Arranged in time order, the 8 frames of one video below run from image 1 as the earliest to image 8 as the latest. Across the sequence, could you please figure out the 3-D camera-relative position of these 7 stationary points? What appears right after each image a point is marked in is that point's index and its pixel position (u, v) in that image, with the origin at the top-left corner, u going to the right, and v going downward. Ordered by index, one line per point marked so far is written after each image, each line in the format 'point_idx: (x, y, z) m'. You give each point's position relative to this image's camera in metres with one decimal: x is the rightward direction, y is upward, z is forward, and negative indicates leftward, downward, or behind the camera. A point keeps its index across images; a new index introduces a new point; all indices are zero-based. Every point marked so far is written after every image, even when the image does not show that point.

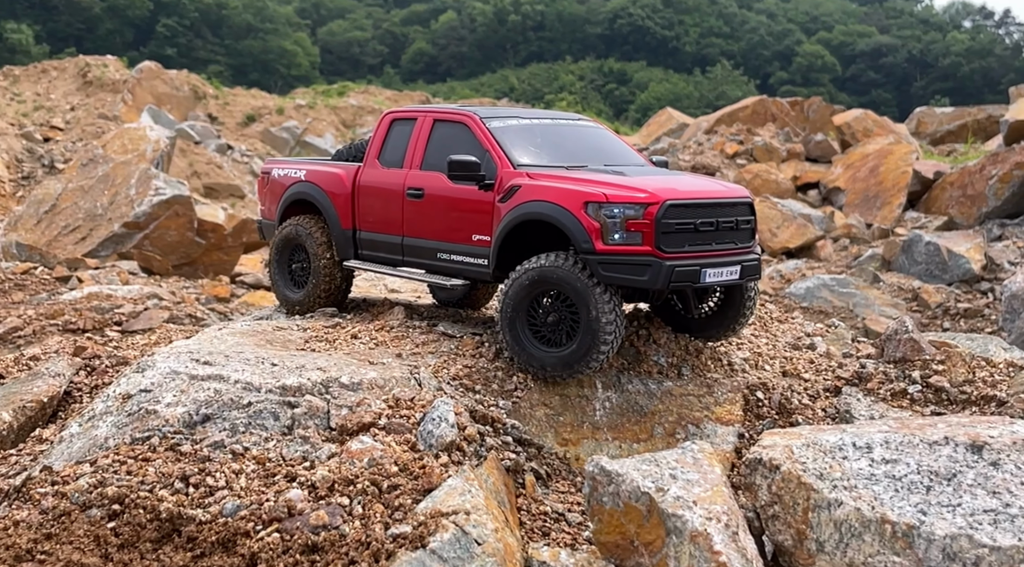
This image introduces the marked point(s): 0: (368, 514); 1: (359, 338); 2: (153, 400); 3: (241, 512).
0: (-0.6, -1.0, +3.5) m
1: (-1.0, -0.4, +5.6) m
2: (-1.9, -0.6, +4.6) m
3: (-1.2, -1.0, +3.7) m
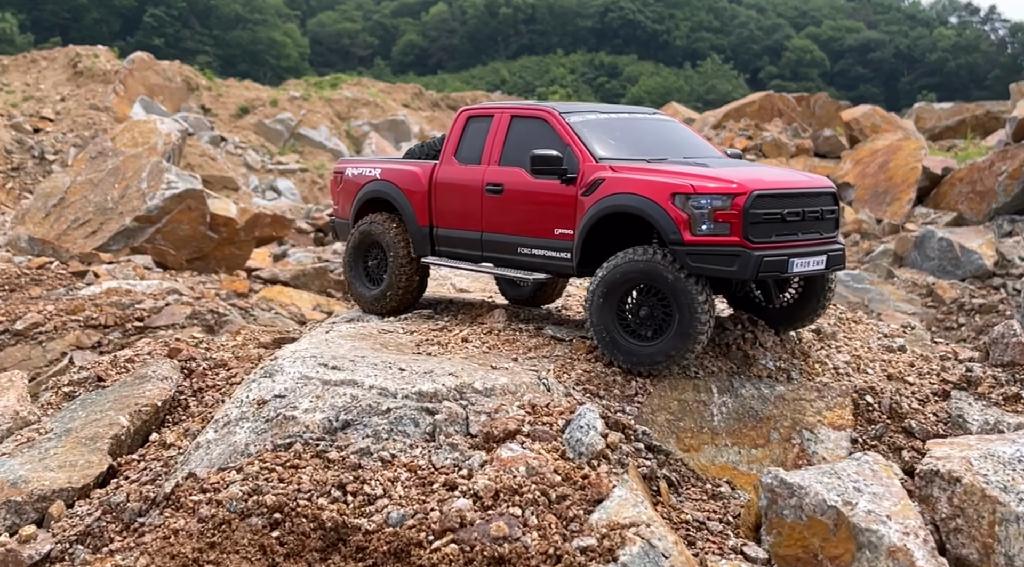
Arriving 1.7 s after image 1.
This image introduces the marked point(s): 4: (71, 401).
0: (+0.1, -1.0, +3.5) m
1: (-0.3, -0.4, +5.6) m
2: (-1.2, -0.7, +4.5) m
3: (-0.5, -1.0, +3.7) m
4: (-3.1, -0.9, +5.9) m
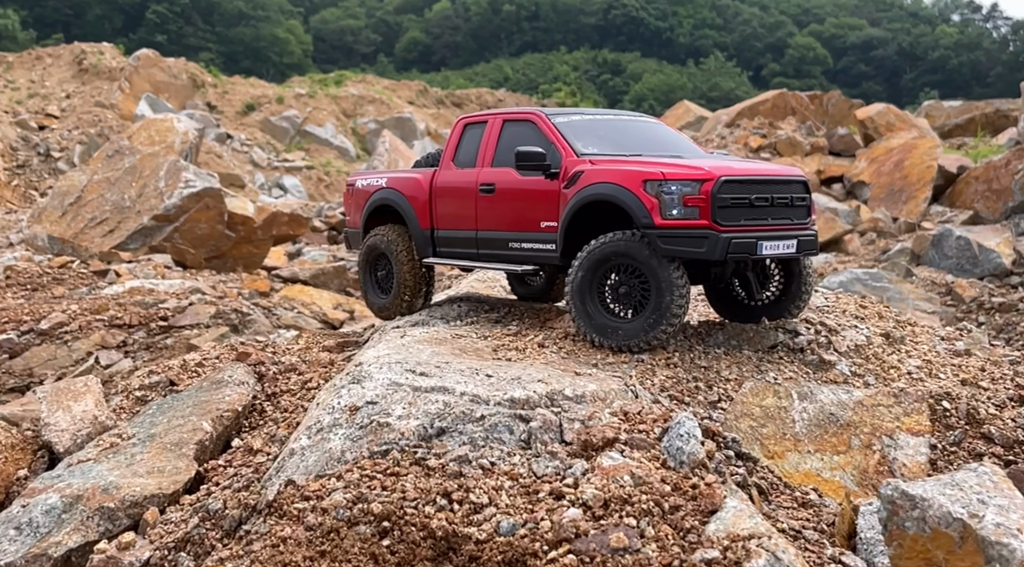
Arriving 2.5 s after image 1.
0: (+0.6, -1.1, +3.5) m
1: (+0.3, -0.4, +5.6) m
2: (-0.7, -0.7, +4.5) m
3: (0.0, -1.1, +3.7) m
4: (-2.6, -0.9, +5.9) m
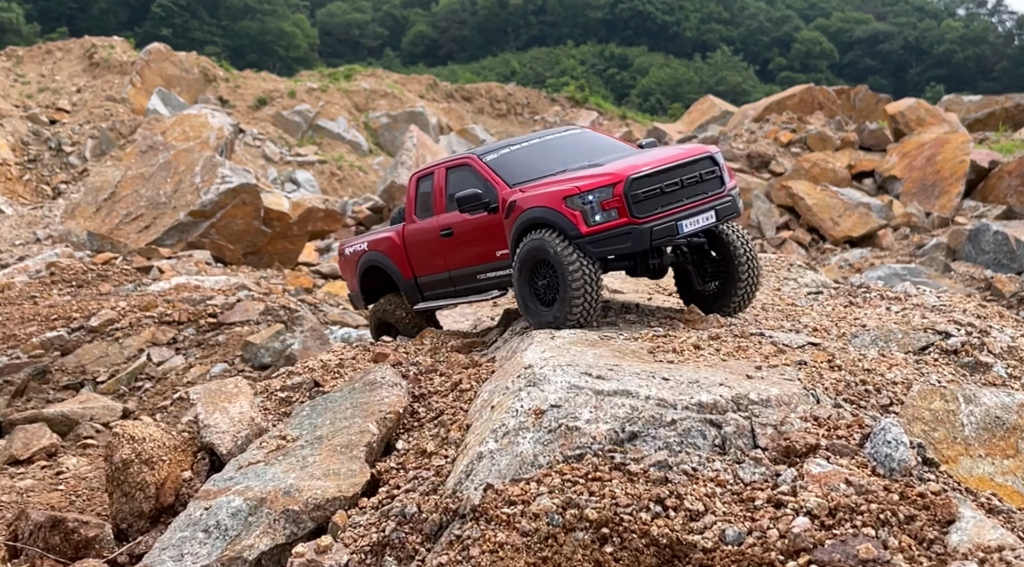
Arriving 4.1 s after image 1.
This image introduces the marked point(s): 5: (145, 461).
0: (+1.6, -1.1, +3.4) m
1: (+1.3, -0.4, +5.5) m
2: (+0.3, -0.7, +4.5) m
3: (+1.0, -1.1, +3.6) m
4: (-1.5, -0.9, +5.9) m
5: (-2.2, -1.1, +5.1) m
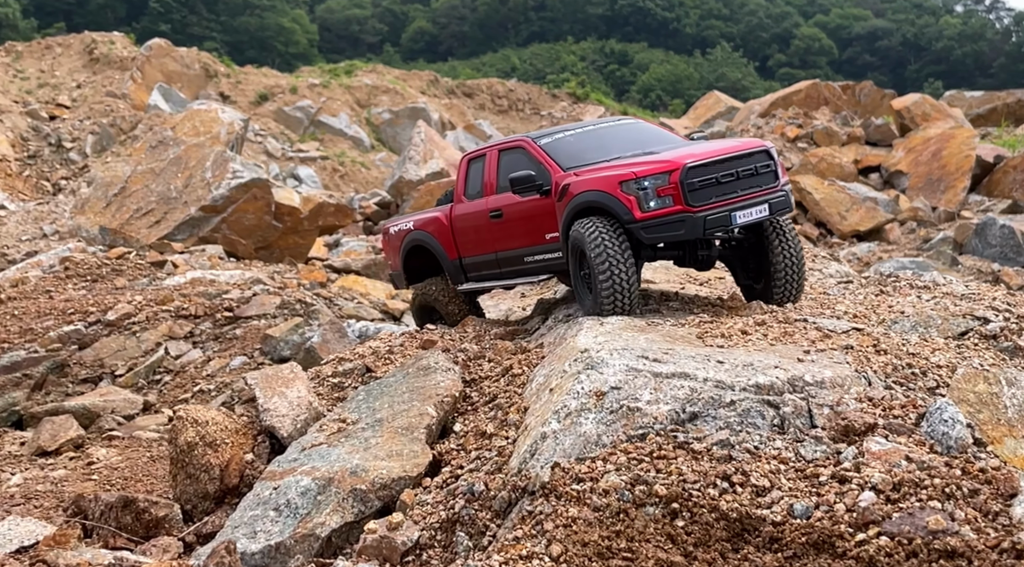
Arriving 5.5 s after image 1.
0: (+1.9, -1.0, +3.5) m
1: (+1.6, -0.3, +5.6) m
2: (+0.7, -0.6, +4.6) m
3: (+1.3, -1.0, +3.7) m
4: (-1.2, -0.8, +6.0) m
5: (-1.9, -1.0, +5.2) m
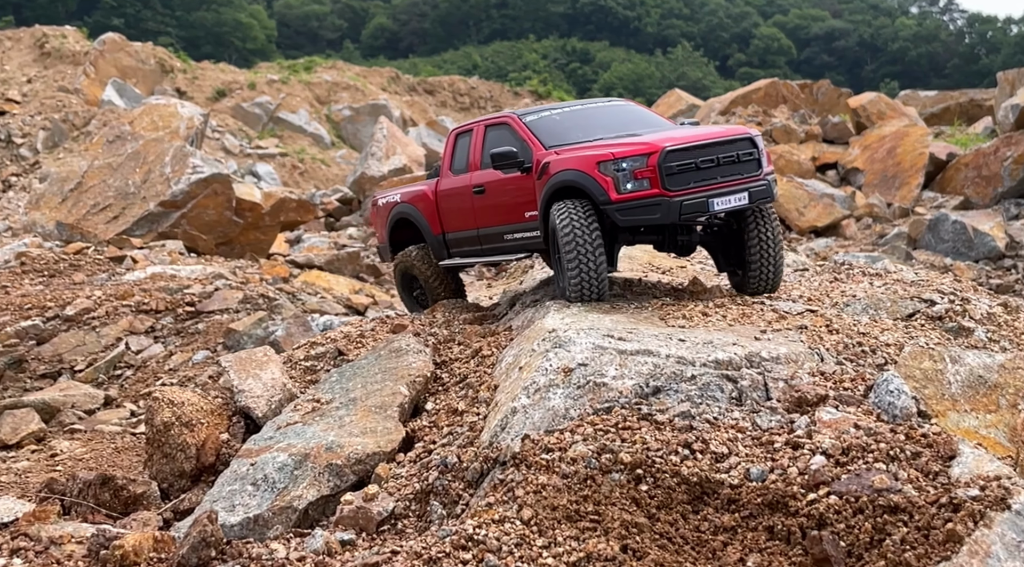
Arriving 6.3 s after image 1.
0: (+1.8, -0.9, +3.8) m
1: (+1.4, -0.2, +5.9) m
2: (+0.5, -0.5, +4.8) m
3: (+1.2, -0.9, +4.0) m
4: (-1.4, -0.7, +6.2) m
5: (-2.1, -0.9, +5.3) m
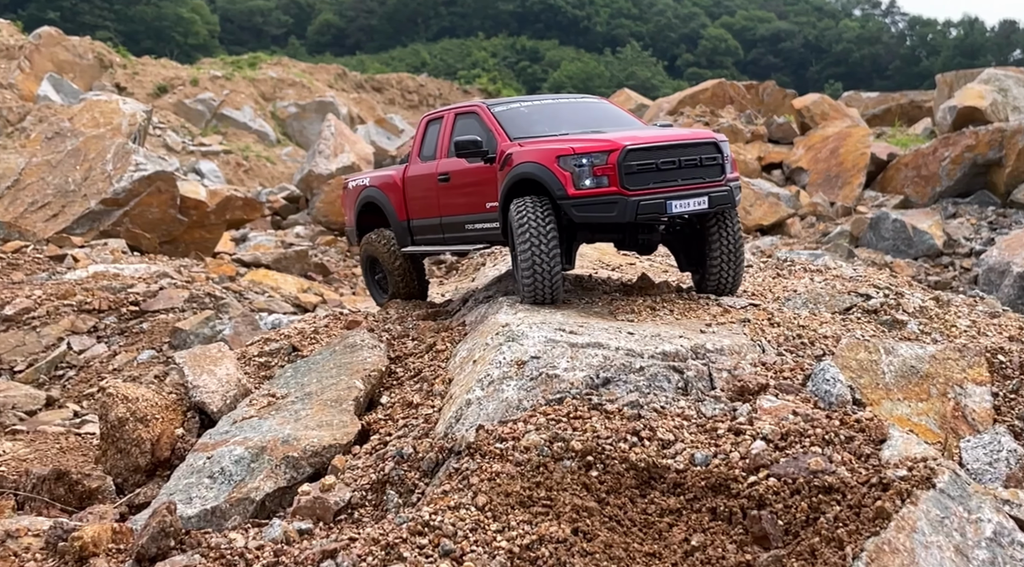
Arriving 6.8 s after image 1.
0: (+1.6, -0.9, +4.0) m
1: (+1.1, -0.2, +6.1) m
2: (+0.2, -0.5, +4.9) m
3: (+1.0, -0.9, +4.1) m
4: (-1.8, -0.7, +6.2) m
5: (-2.4, -0.9, +5.3) m
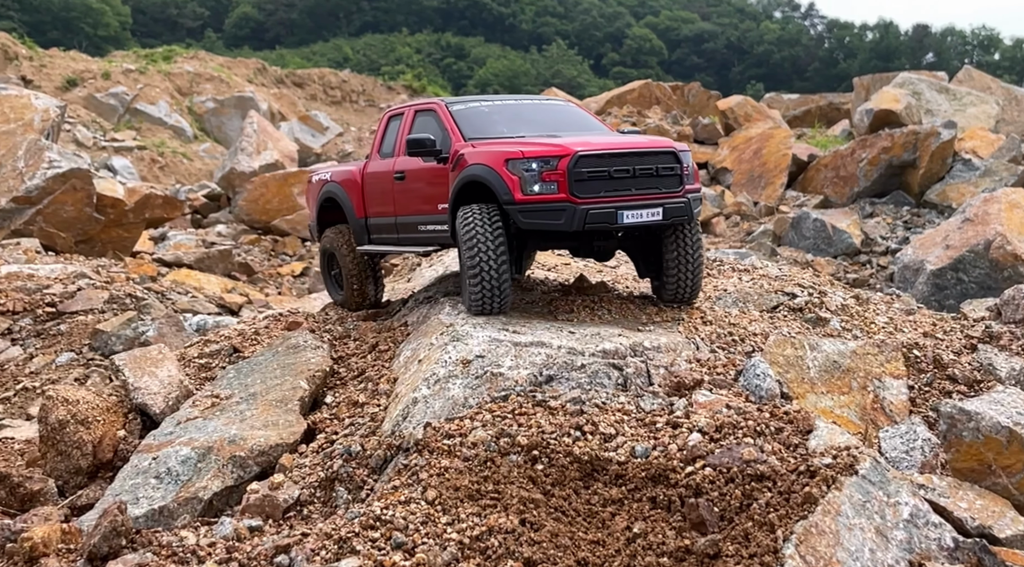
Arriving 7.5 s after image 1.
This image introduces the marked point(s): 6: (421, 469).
0: (+1.4, -0.9, +4.3) m
1: (+0.7, -0.2, +6.3) m
2: (-0.1, -0.5, +5.1) m
3: (+0.7, -0.9, +4.3) m
4: (-2.2, -0.7, +6.1) m
5: (-2.7, -0.9, +5.2) m
6: (-0.5, -1.0, +4.3) m
